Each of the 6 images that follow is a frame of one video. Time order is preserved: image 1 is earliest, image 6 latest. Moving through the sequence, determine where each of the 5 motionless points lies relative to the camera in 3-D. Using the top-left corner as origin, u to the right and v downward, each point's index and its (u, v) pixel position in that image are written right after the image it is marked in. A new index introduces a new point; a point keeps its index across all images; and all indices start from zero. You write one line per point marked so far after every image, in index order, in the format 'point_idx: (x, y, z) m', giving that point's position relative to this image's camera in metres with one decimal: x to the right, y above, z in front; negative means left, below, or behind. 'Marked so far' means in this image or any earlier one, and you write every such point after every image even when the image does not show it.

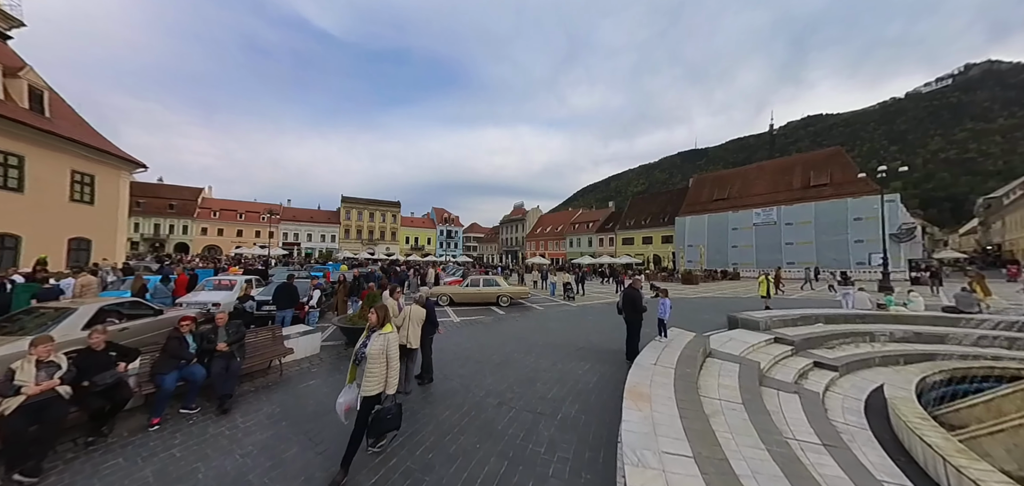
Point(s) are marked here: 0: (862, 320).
0: (+13.5, -3.0, +12.0) m
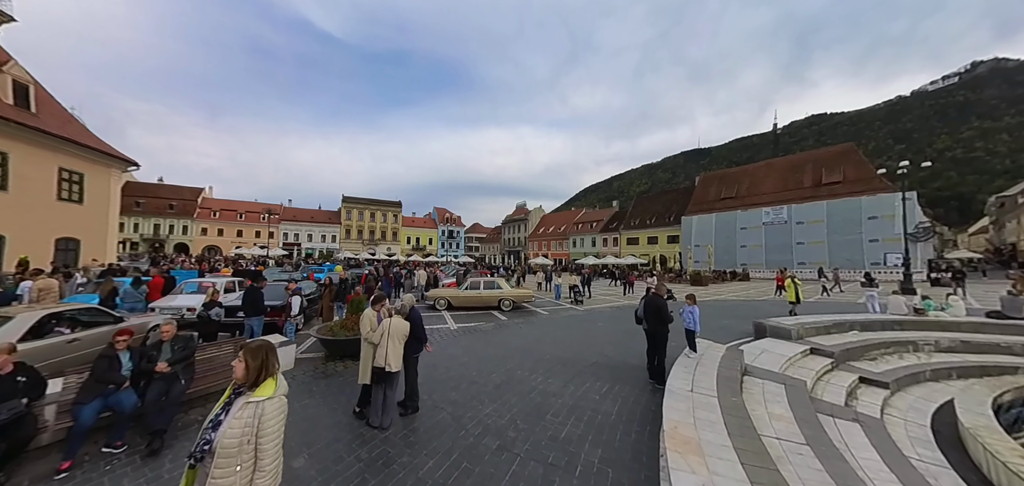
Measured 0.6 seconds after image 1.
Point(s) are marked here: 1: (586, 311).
0: (+13.6, -3.0, +10.9) m
1: (+3.3, -3.1, +13.9) m
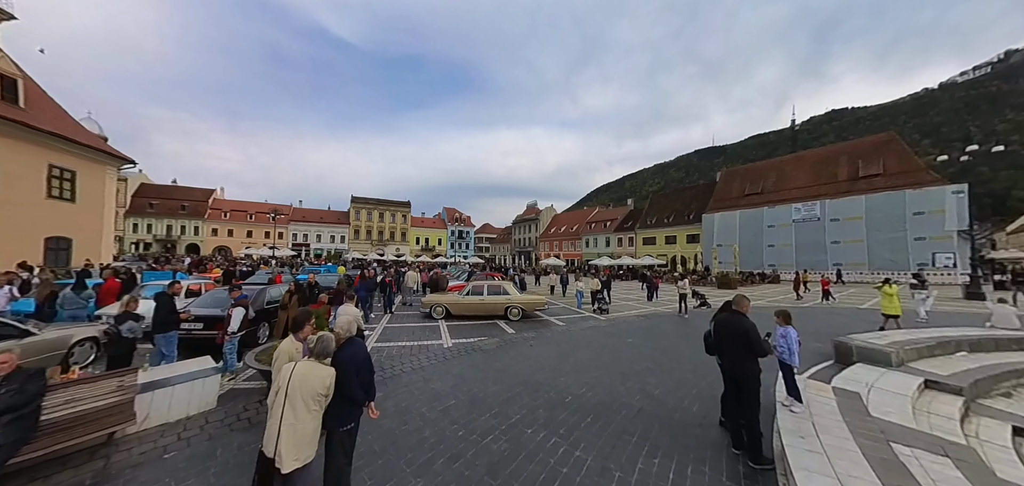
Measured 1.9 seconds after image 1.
0: (+13.9, -2.8, +8.5) m
1: (+3.6, -3.0, +11.8) m
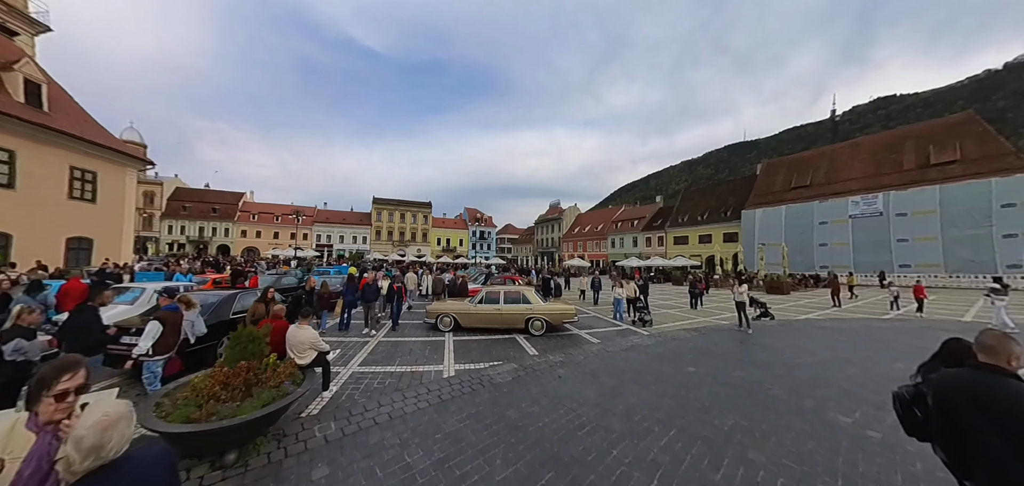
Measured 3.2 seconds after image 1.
0: (+14.3, -2.7, +5.5) m
1: (+4.3, -2.9, +9.5) m
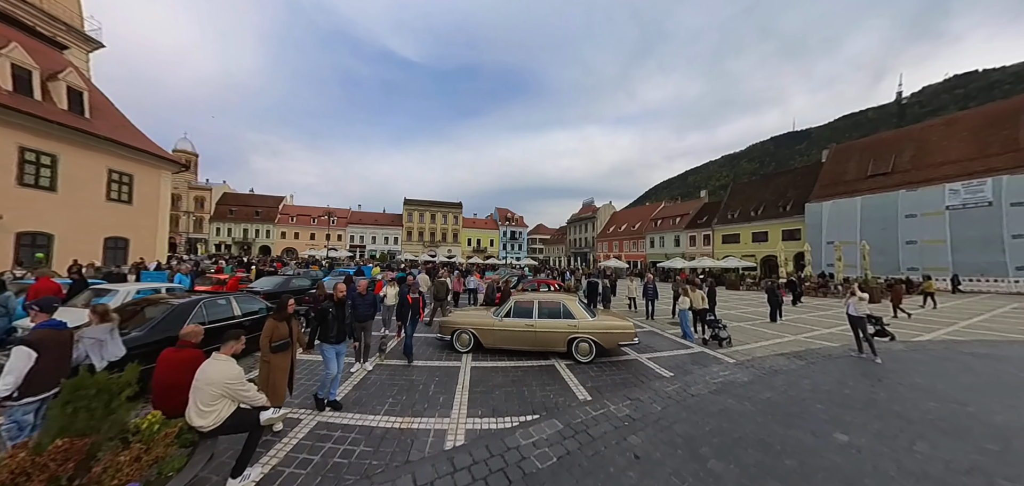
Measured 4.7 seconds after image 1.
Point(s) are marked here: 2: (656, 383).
0: (+14.7, -2.5, +1.9) m
1: (+5.1, -2.8, +6.8) m
2: (+2.7, -2.6, +5.8) m
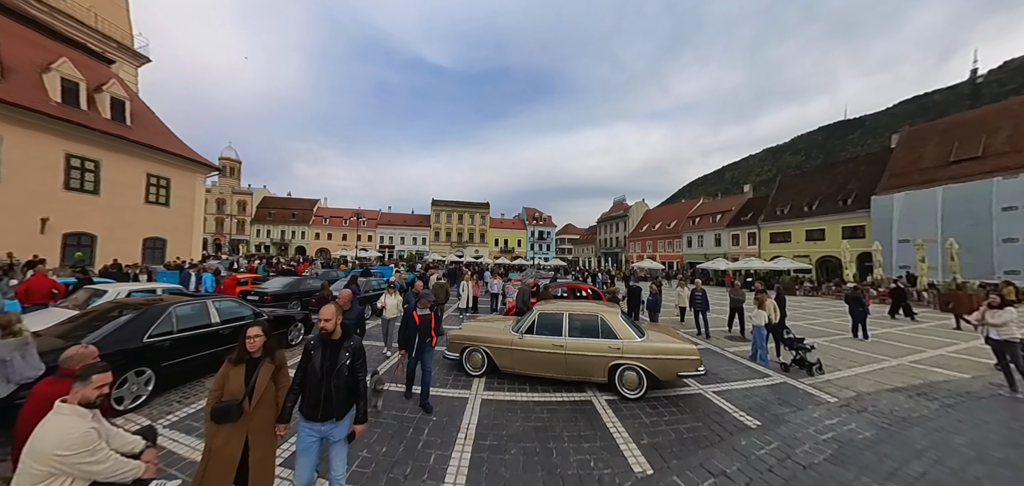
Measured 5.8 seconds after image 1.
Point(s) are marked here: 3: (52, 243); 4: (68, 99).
0: (+14.6, -2.4, -0.8) m
1: (+5.5, -2.7, +4.9) m
2: (+3.0, -2.5, +4.1) m
3: (-24.8, 0.0, +16.8) m
4: (-26.1, +8.5, +18.3) m
